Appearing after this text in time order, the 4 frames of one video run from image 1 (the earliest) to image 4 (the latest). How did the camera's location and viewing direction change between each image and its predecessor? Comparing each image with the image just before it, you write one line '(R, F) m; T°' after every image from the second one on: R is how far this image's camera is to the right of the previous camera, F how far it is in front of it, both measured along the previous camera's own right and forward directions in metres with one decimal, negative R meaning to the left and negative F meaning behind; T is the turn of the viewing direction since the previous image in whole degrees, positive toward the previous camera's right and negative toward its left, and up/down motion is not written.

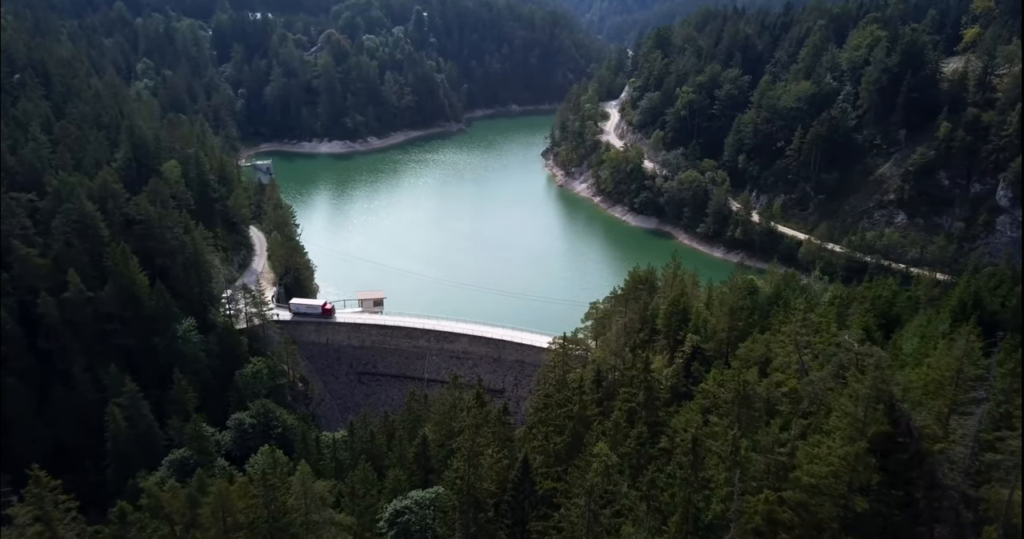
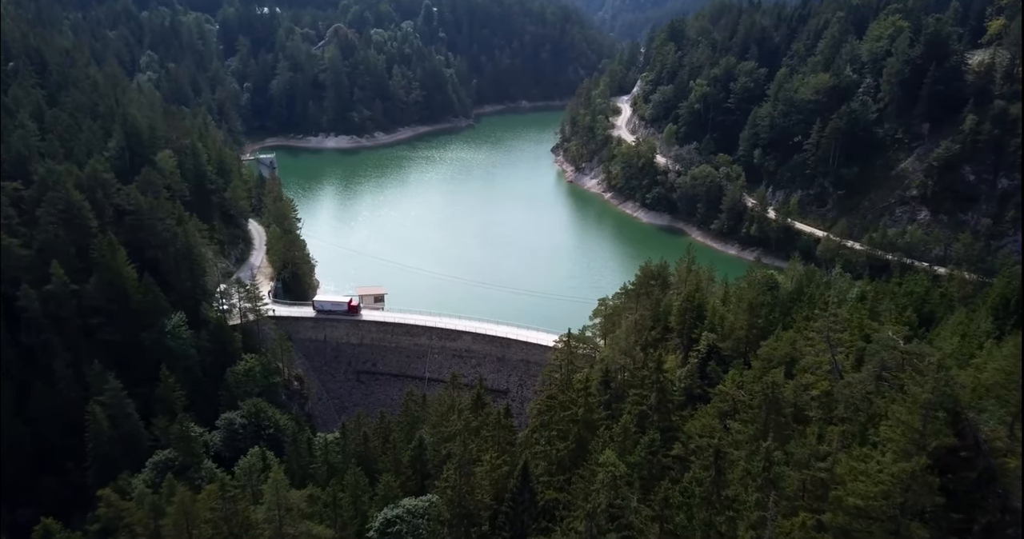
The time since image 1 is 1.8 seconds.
(+0.4, +2.3) m; -1°
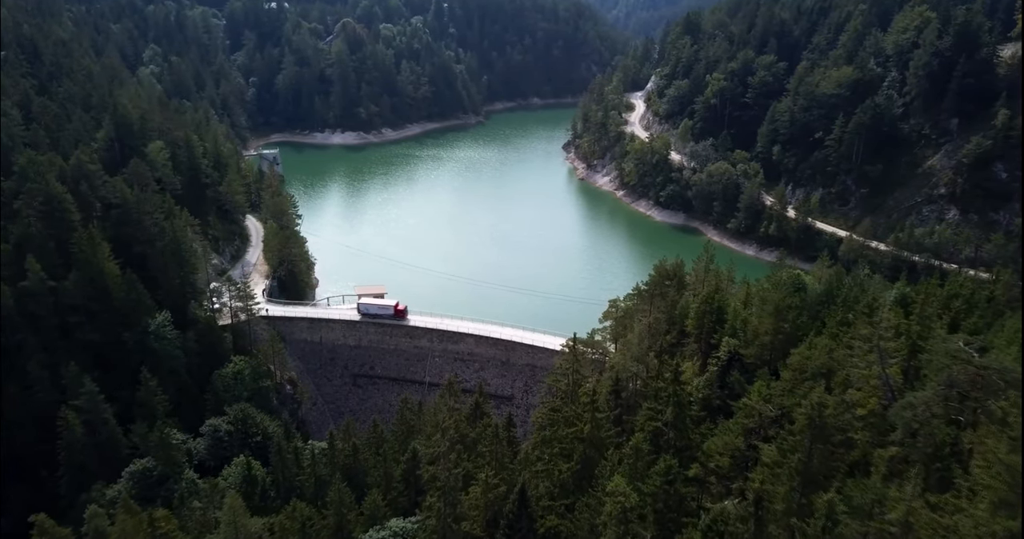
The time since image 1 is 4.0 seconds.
(+0.4, +2.8) m; -1°
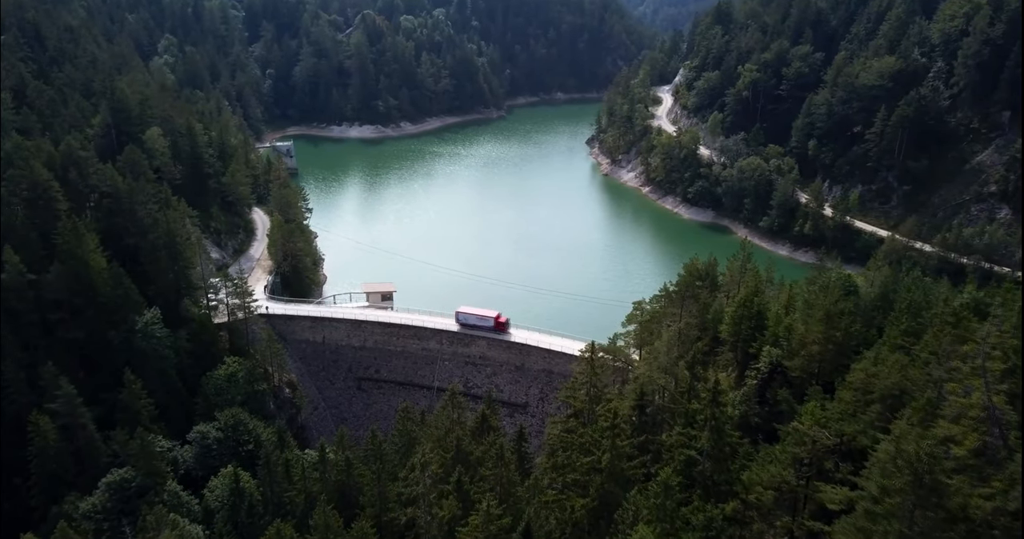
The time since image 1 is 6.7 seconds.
(+0.4, +3.5) m; -2°
